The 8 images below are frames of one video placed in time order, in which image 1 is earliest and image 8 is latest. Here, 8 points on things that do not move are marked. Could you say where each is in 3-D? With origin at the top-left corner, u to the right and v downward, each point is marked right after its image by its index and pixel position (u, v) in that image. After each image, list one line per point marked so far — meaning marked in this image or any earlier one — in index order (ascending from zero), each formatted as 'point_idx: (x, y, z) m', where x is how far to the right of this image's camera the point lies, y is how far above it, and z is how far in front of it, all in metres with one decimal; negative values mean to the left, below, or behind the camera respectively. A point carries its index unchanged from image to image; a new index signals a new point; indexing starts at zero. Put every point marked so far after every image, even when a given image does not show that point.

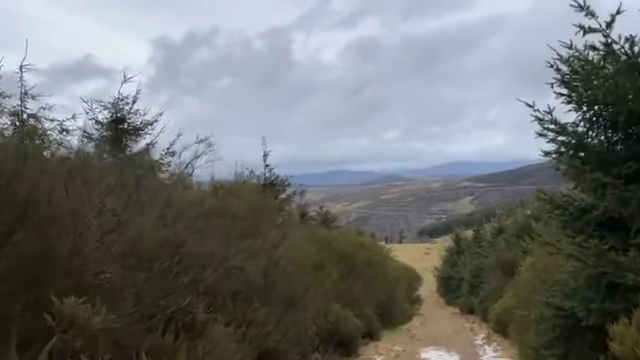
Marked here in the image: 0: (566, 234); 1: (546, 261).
0: (+4.3, -0.9, +12.8) m
1: (+5.3, -1.9, +17.2) m
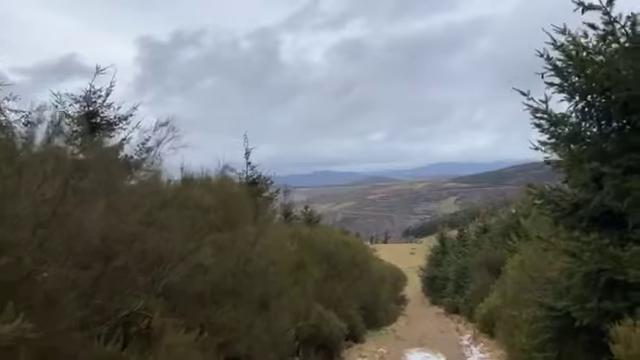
0: (+4.0, -0.8, +12.2) m
1: (+4.9, -1.8, +16.6) m
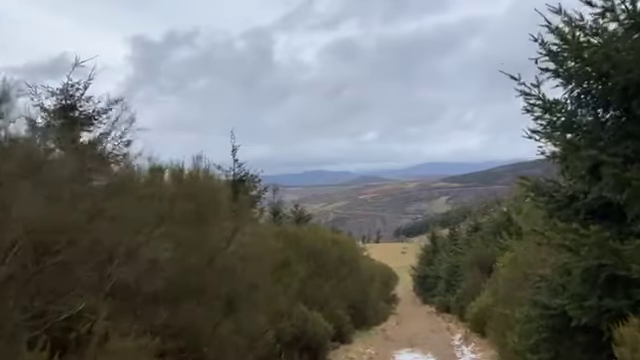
0: (+3.7, -0.7, +11.5) m
1: (+4.5, -1.6, +15.9) m
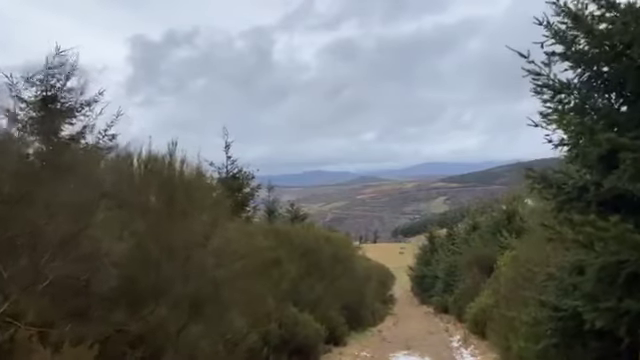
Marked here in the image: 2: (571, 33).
0: (+3.5, -0.5, +10.5) m
1: (+4.3, -1.5, +15.0) m
2: (+3.6, +2.1, +10.5) m
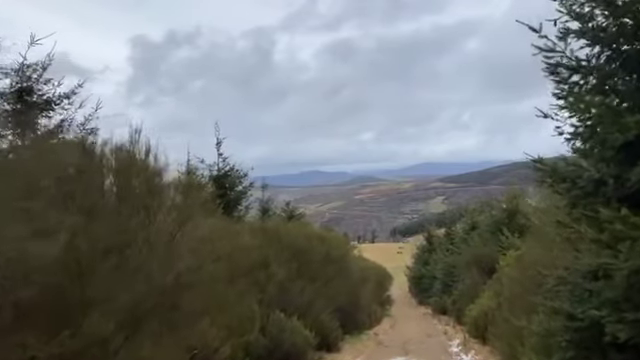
0: (+3.3, -0.4, +9.4) m
1: (+4.1, -1.4, +13.8) m
2: (+3.4, +2.2, +9.3) m
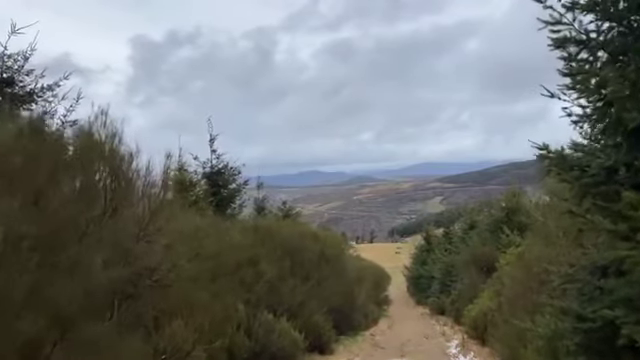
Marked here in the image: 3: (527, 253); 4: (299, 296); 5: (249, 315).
0: (+3.2, -0.3, +8.6) m
1: (+4.0, -1.2, +13.0) m
2: (+3.2, +2.3, +8.5) m
3: (+4.1, -1.4, +14.4) m
4: (-0.5, -2.8, +17.5) m
5: (-1.3, -2.5, +13.9) m
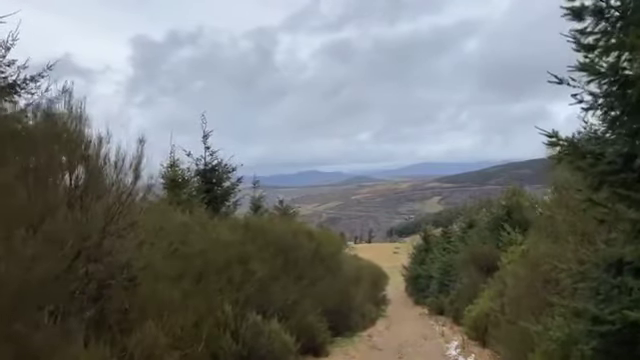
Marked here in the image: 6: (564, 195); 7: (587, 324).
0: (+3.0, -0.2, +7.8) m
1: (+3.8, -1.1, +12.2) m
2: (+3.1, +2.5, +7.7) m
3: (+3.9, -1.3, +13.6) m
4: (-0.7, -2.6, +16.7) m
5: (-1.5, -2.4, +13.1) m
6: (+3.8, -0.2, +12.0) m
7: (+2.7, -1.4, +7.4) m
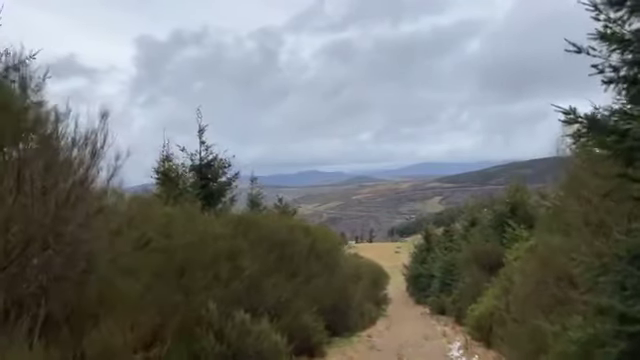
0: (+2.9, 0.0, +6.8) m
1: (+3.7, -0.9, +11.2) m
2: (+3.0, +2.7, +6.8) m
3: (+3.8, -1.1, +12.7) m
4: (-0.8, -2.4, +15.8) m
5: (-1.6, -2.2, +12.1) m
6: (+3.7, 0.0, +11.0) m
7: (+2.5, -1.2, +6.4) m
